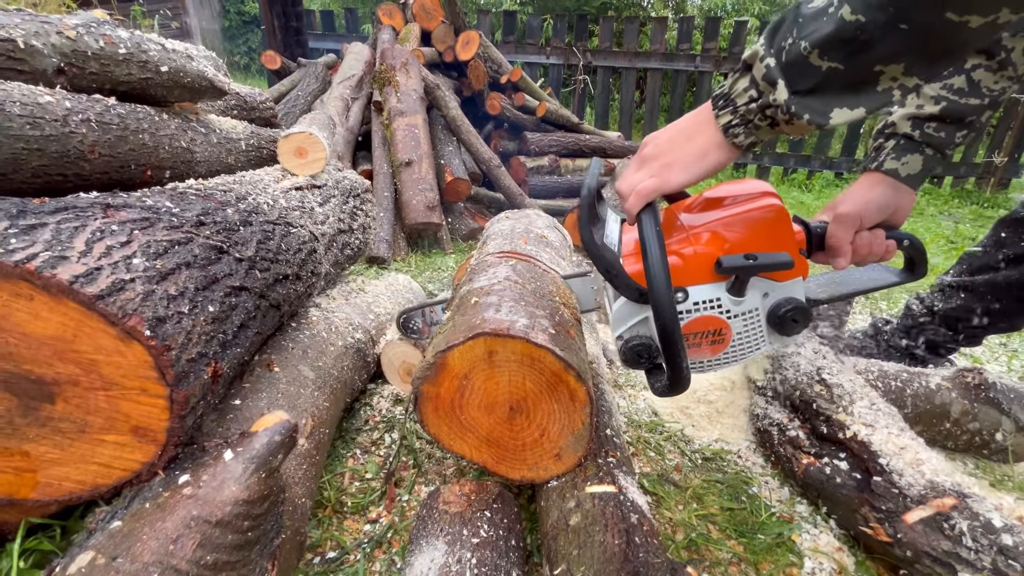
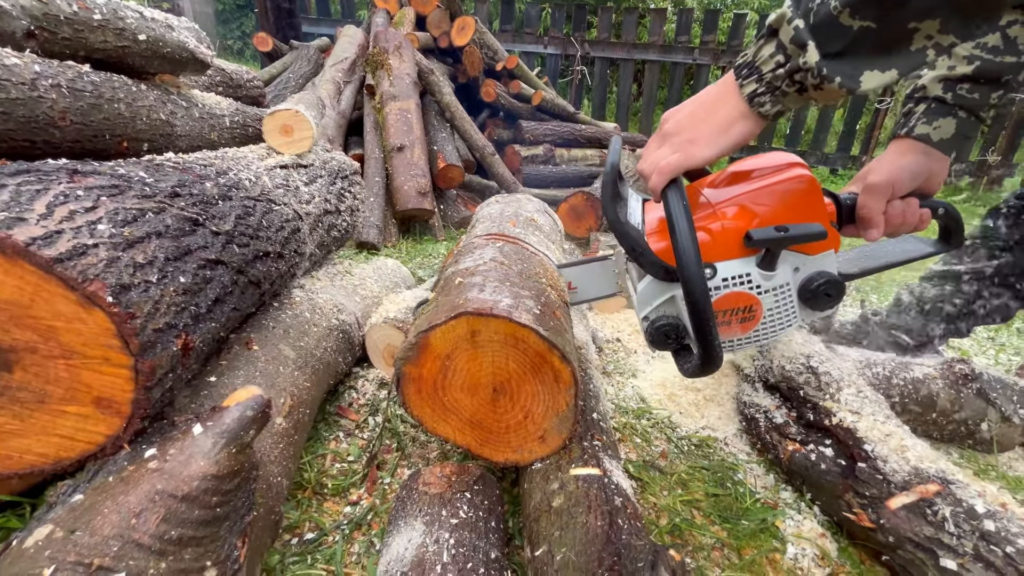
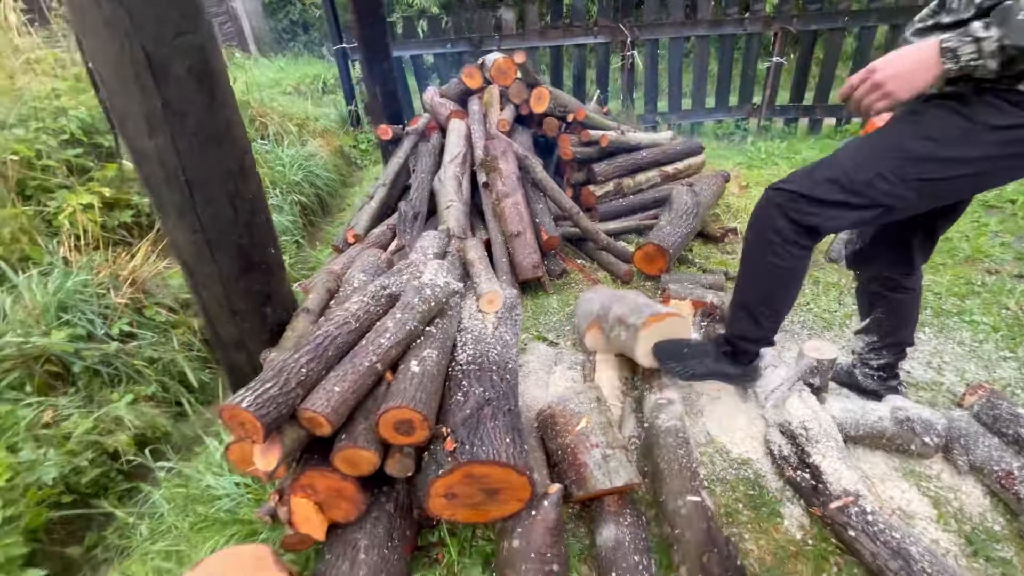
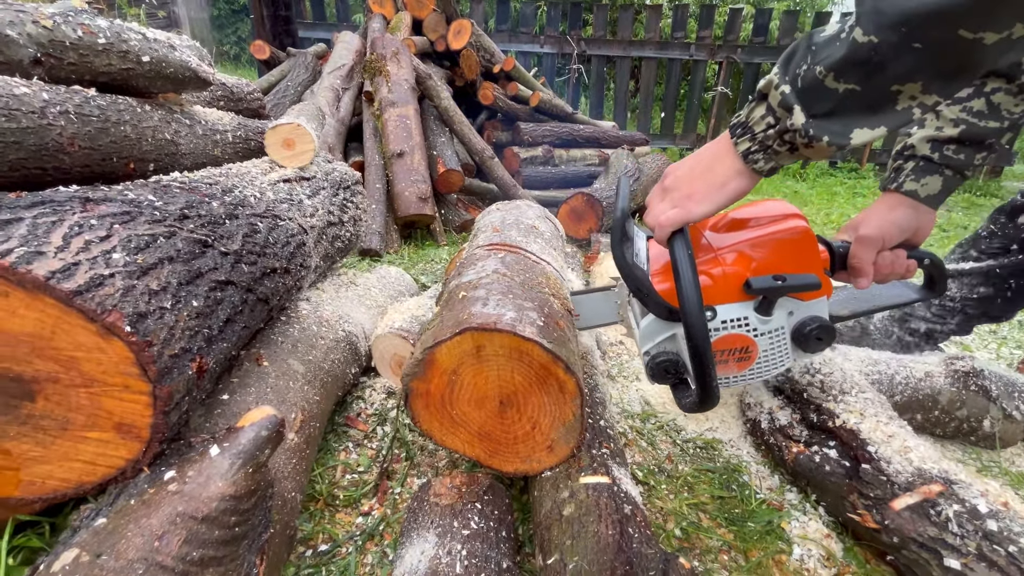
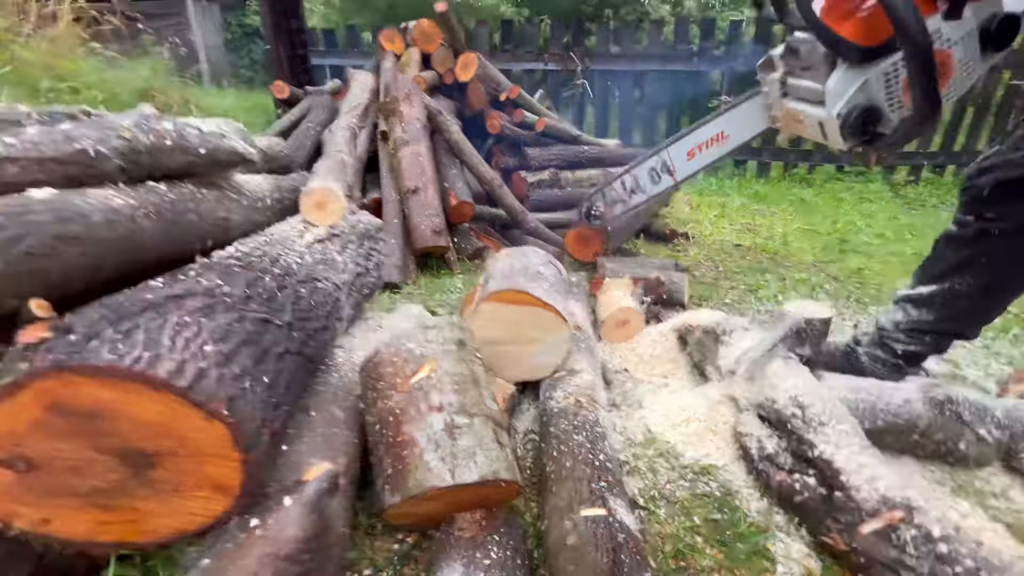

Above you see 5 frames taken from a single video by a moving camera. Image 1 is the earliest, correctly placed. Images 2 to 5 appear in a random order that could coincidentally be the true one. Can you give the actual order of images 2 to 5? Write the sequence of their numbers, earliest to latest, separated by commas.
2, 4, 5, 3
